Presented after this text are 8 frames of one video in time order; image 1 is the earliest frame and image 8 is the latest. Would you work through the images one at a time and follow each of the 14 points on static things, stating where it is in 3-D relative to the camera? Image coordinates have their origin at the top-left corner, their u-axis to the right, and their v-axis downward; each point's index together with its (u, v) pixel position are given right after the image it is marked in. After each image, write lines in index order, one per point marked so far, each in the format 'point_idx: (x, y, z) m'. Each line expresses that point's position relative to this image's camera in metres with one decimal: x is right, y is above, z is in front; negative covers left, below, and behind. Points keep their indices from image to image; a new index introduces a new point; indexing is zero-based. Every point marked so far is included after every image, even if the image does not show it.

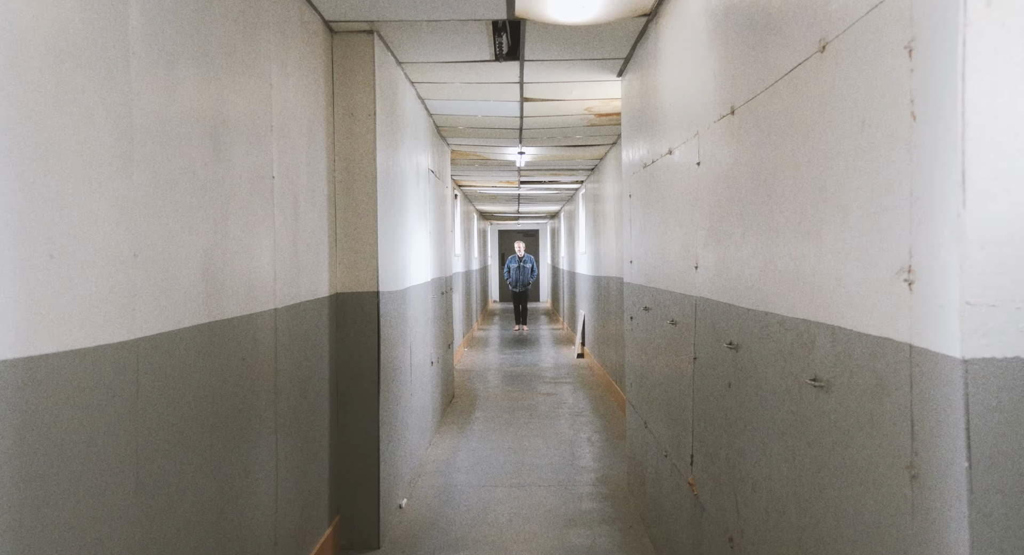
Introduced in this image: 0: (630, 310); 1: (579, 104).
0: (+0.7, -0.2, +4.3) m
1: (+0.5, +1.2, +5.1) m
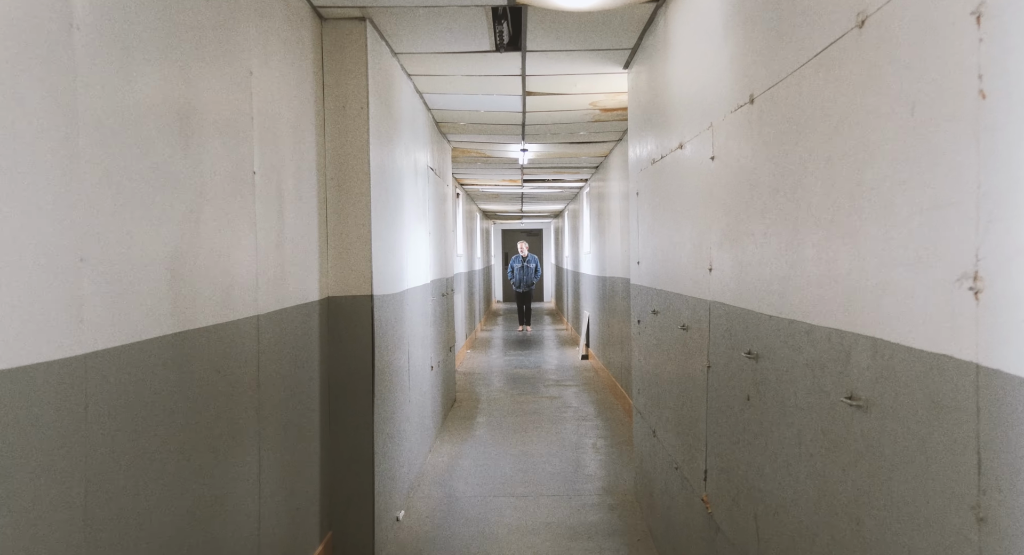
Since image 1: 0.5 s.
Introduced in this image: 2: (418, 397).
0: (+0.7, -0.2, +4.1) m
1: (+0.5, +1.2, +5.0) m
2: (-0.6, -0.8, +4.7) m
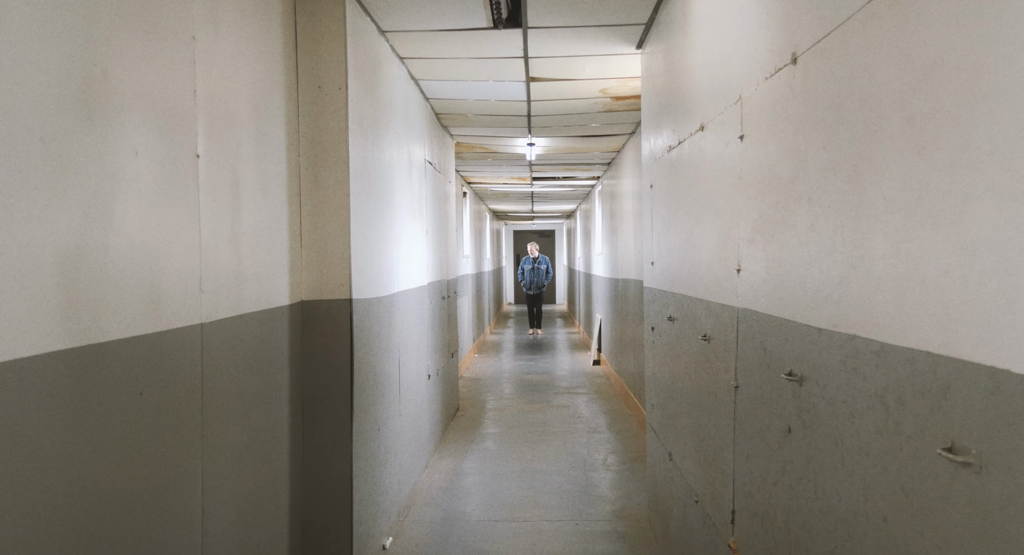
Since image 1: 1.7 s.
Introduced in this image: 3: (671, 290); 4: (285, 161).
0: (+0.7, -0.2, +3.7) m
1: (+0.5, +1.2, +4.6) m
2: (-0.6, -0.8, +4.3) m
3: (+0.7, -0.1, +3.1) m
4: (-0.9, +0.4, +2.7) m
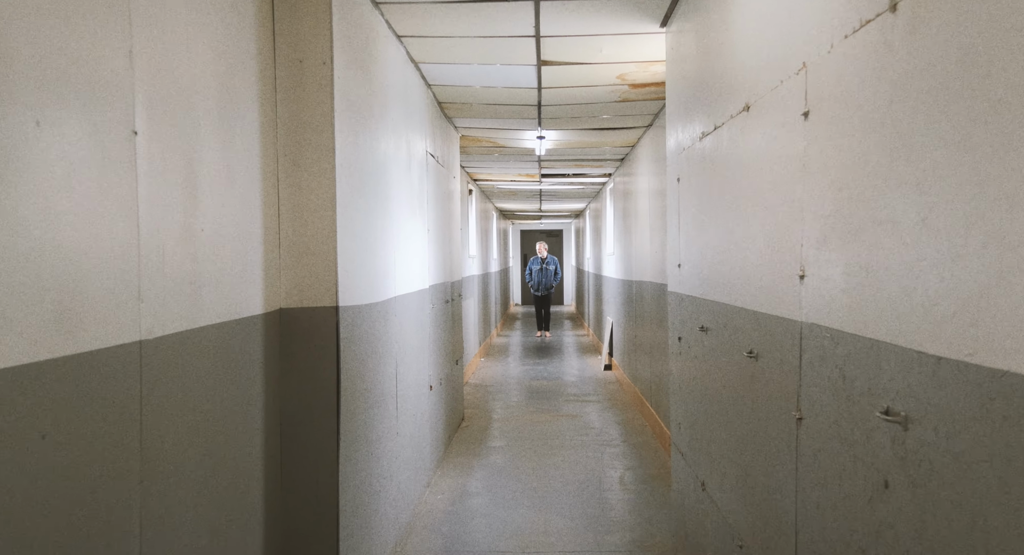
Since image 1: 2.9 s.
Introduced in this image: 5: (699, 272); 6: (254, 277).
0: (+0.8, -0.2, +3.3) m
1: (+0.6, +1.2, +4.2) m
2: (-0.6, -0.8, +3.9) m
3: (+0.7, -0.1, +2.7) m
4: (-0.8, +0.4, +2.4) m
5: (+0.7, 0.0, +2.8) m
6: (-0.8, 0.0, +2.3) m
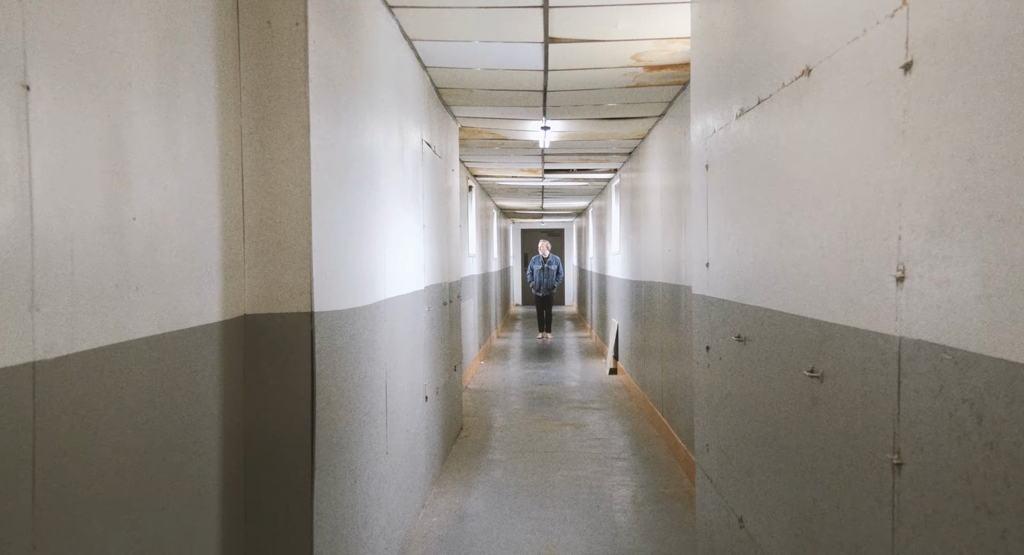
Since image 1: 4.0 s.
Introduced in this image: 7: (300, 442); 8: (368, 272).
0: (+0.8, -0.2, +2.9) m
1: (+0.6, +1.2, +3.8) m
2: (-0.5, -0.8, +3.5) m
3: (+0.8, -0.1, +2.4) m
4: (-0.8, +0.4, +2.0) m
5: (+0.8, 0.0, +2.4) m
6: (-0.8, 0.0, +1.9) m
7: (-0.6, -0.5, +2.2) m
8: (-0.6, 0.0, +2.8) m
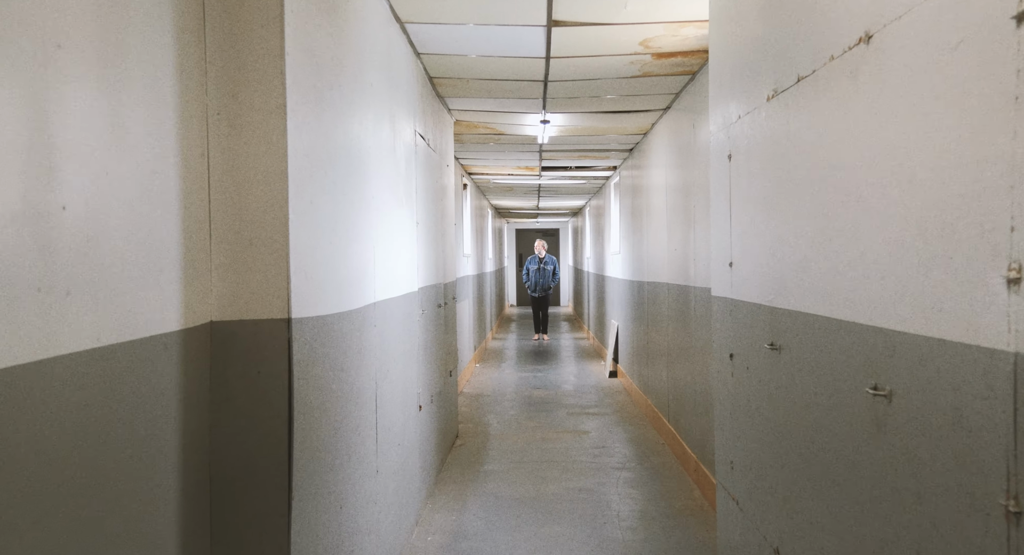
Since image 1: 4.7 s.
0: (+0.8, -0.2, +2.6) m
1: (+0.6, +1.2, +3.5) m
2: (-0.5, -0.8, +3.3) m
3: (+0.8, -0.1, +2.1) m
4: (-0.8, +0.4, +1.7) m
5: (+0.8, 0.0, +2.2) m
6: (-0.8, 0.0, +1.6) m
7: (-0.6, -0.5, +1.9) m
8: (-0.5, 0.0, +2.5) m
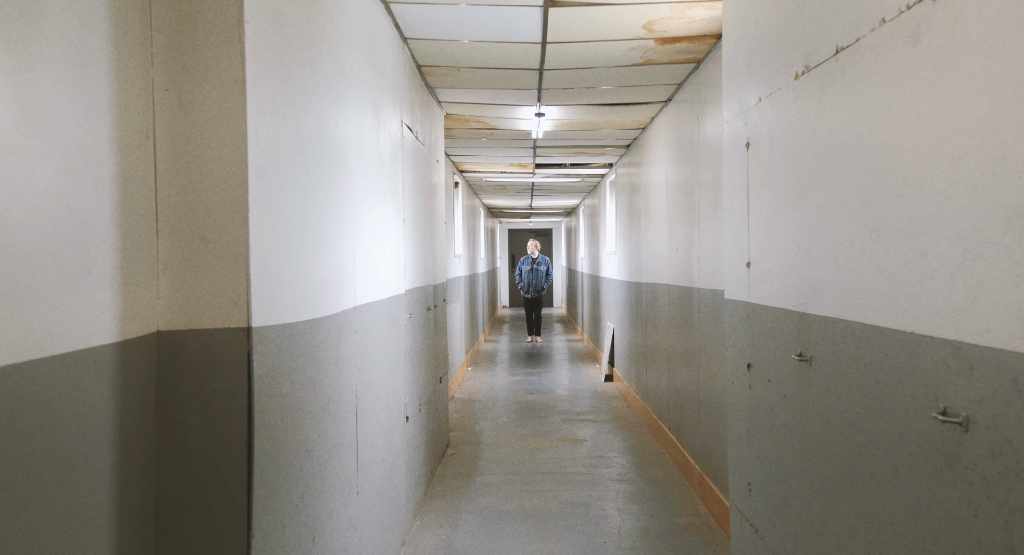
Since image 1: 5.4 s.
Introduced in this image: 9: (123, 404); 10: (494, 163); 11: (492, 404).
0: (+0.8, -0.2, +2.4) m
1: (+0.6, +1.2, +3.3) m
2: (-0.6, -0.8, +3.0) m
3: (+0.8, -0.1, +1.8) m
4: (-0.8, +0.4, +1.4) m
5: (+0.8, 0.0, +1.9) m
6: (-0.8, 0.0, +1.4) m
7: (-0.6, -0.5, +1.6) m
8: (-0.6, 0.0, +2.3) m
9: (-0.8, -0.3, +1.5) m
10: (-0.2, +1.2, +7.8) m
11: (-0.2, -1.2, +6.8) m
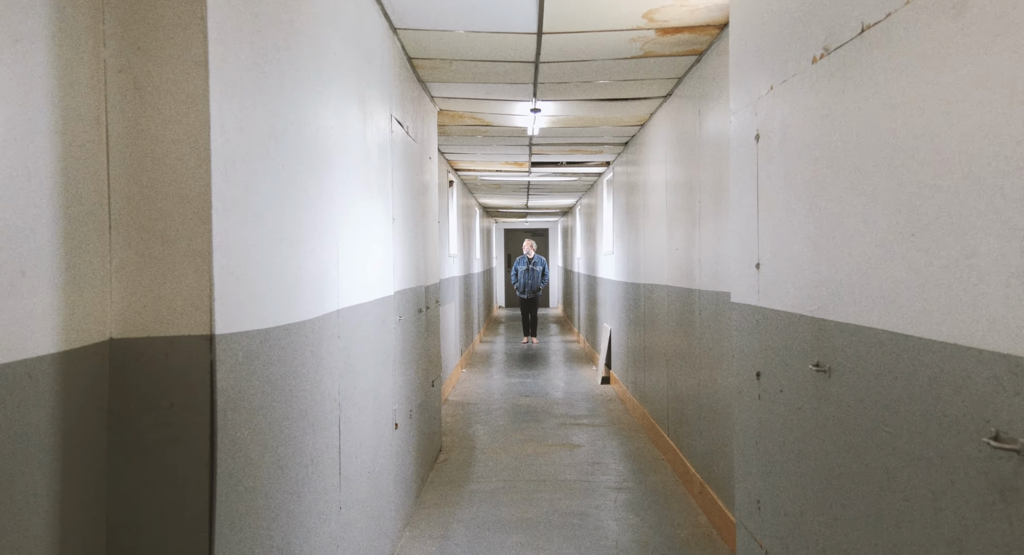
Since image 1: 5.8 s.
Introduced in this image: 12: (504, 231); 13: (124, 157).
0: (+0.7, -0.2, +2.2) m
1: (+0.5, +1.2, +3.1) m
2: (-0.6, -0.8, +2.8) m
3: (+0.7, -0.1, +1.7) m
4: (-0.8, +0.4, +1.3) m
5: (+0.7, 0.0, +1.7) m
6: (-0.8, 0.0, +1.2) m
7: (-0.7, -0.5, +1.5) m
8: (-0.6, 0.0, +2.1) m
9: (-0.8, -0.3, +1.3) m
10: (-0.3, +1.2, +7.7) m
11: (-0.2, -1.2, +6.6) m
12: (-0.2, +1.2, +17.6) m
13: (-0.8, +0.3, +1.5) m
